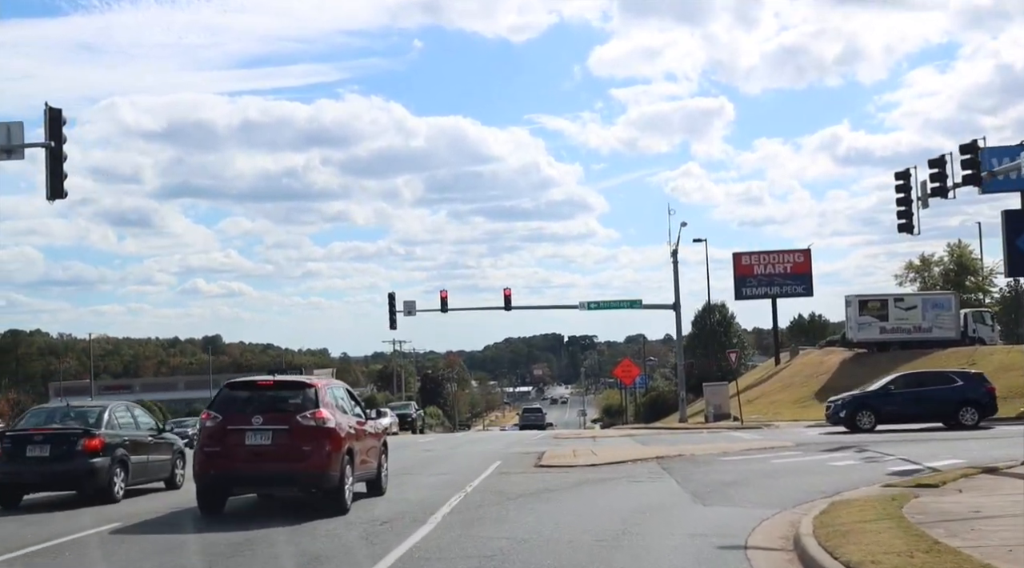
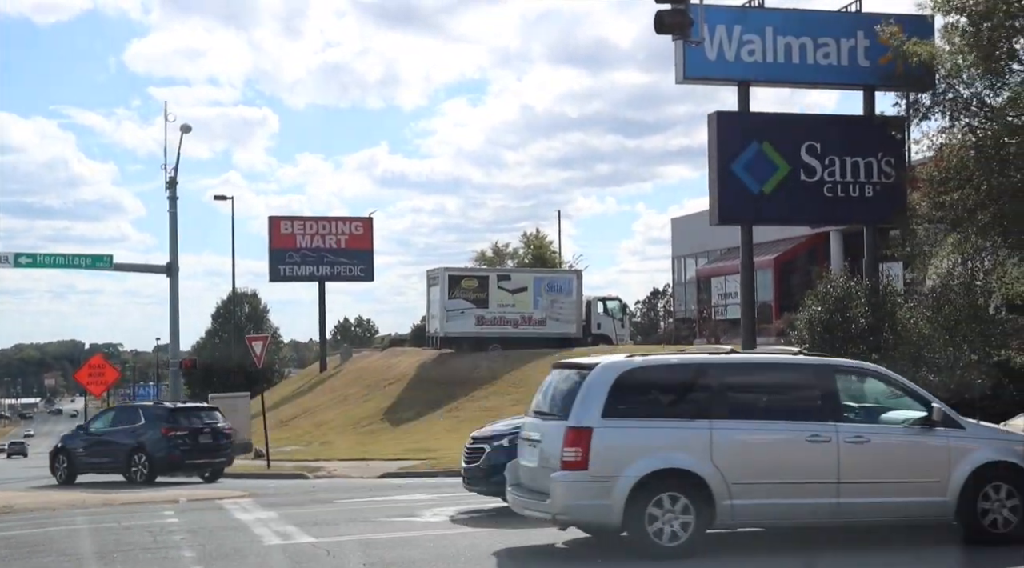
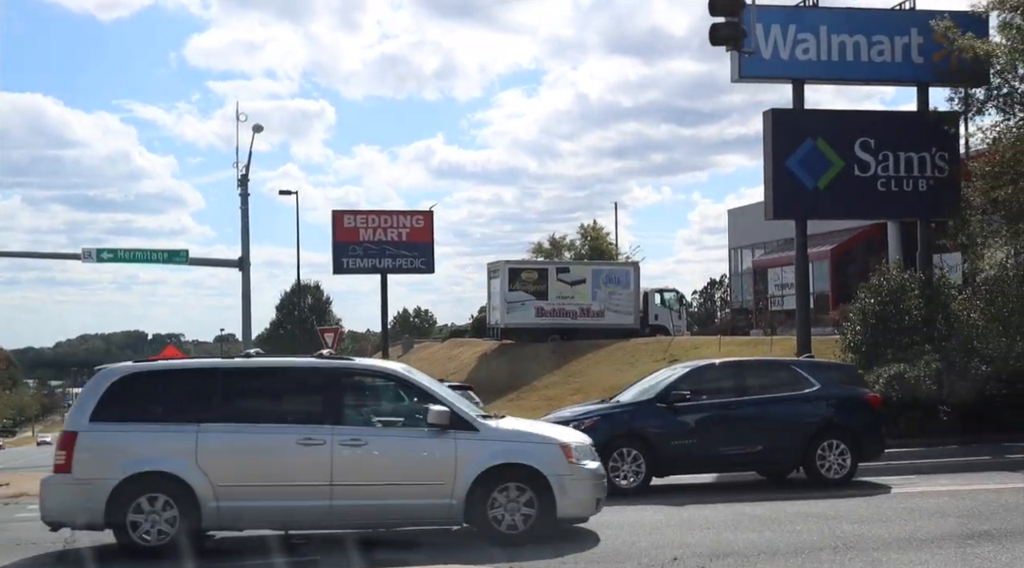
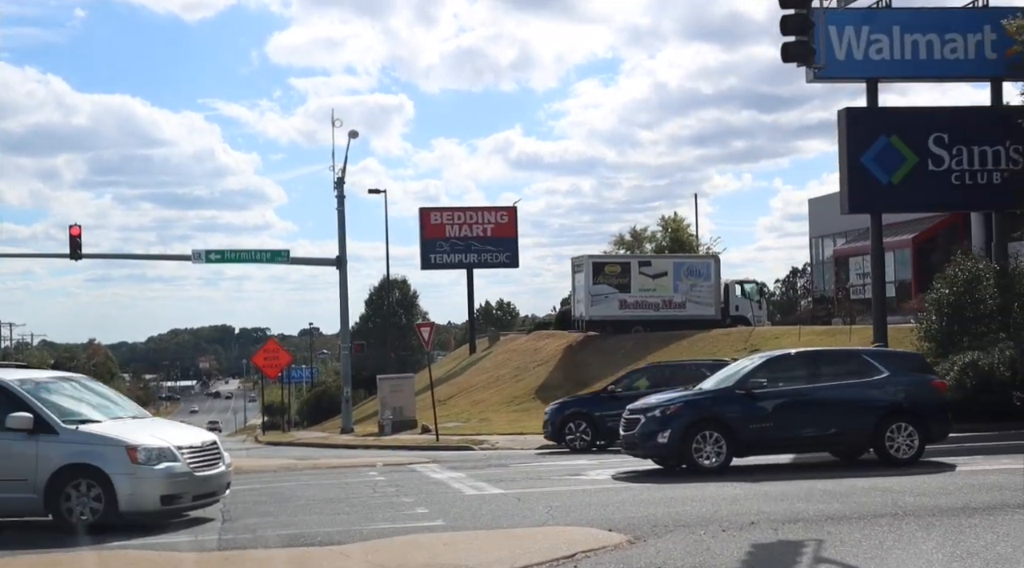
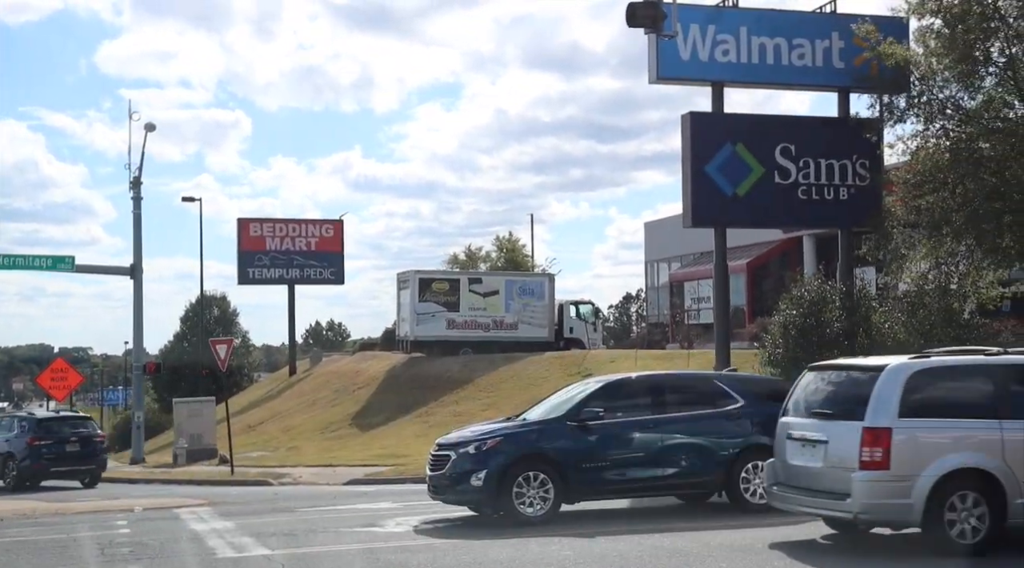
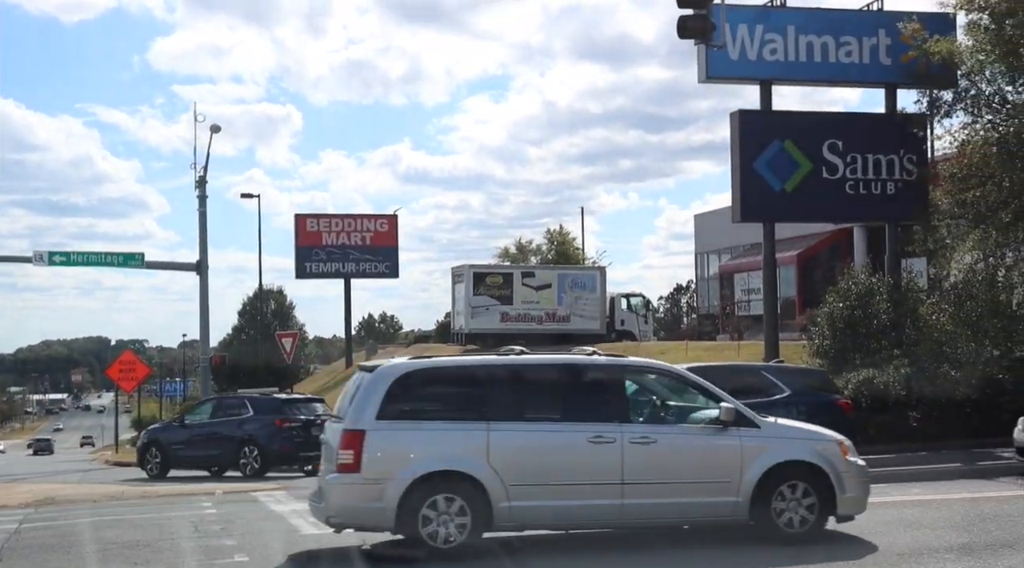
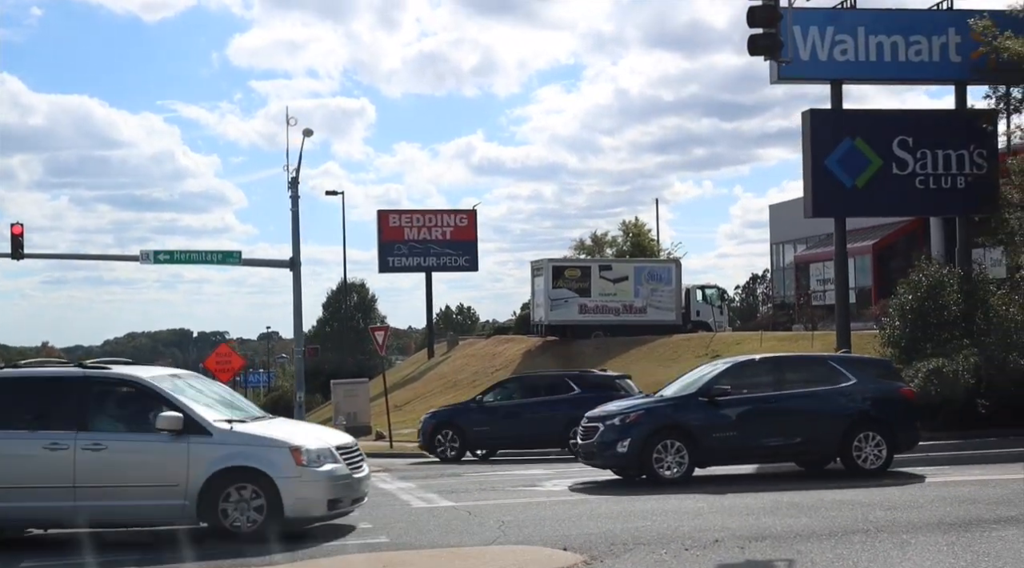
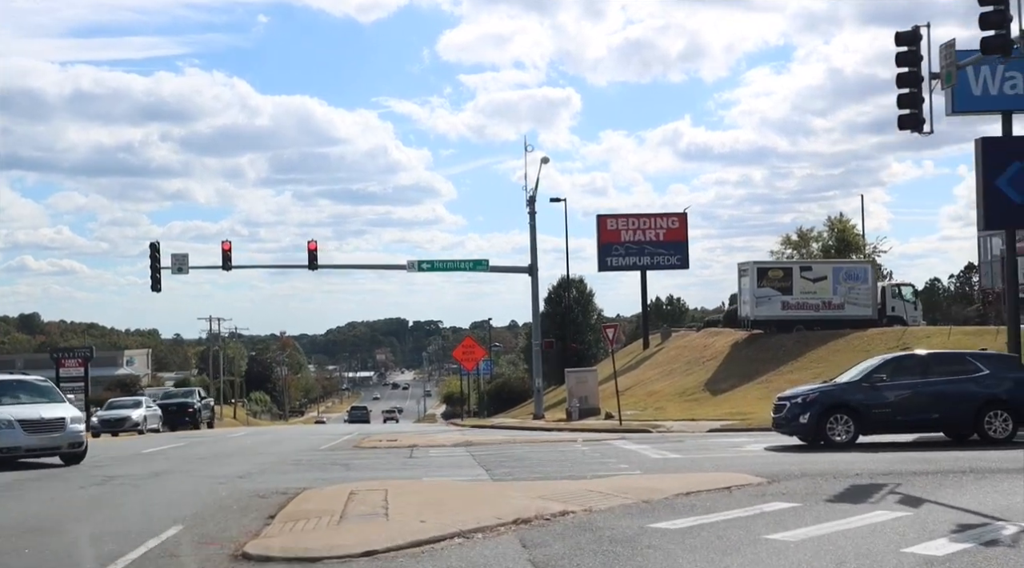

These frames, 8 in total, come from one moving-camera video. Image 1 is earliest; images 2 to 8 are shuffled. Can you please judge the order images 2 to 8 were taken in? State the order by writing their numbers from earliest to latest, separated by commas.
8, 4, 7, 3, 6, 2, 5
